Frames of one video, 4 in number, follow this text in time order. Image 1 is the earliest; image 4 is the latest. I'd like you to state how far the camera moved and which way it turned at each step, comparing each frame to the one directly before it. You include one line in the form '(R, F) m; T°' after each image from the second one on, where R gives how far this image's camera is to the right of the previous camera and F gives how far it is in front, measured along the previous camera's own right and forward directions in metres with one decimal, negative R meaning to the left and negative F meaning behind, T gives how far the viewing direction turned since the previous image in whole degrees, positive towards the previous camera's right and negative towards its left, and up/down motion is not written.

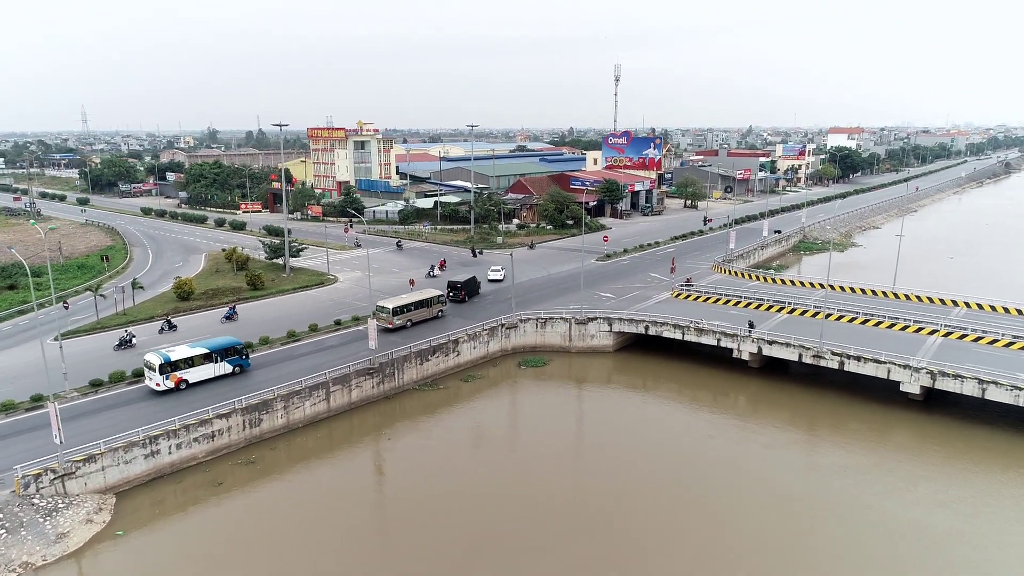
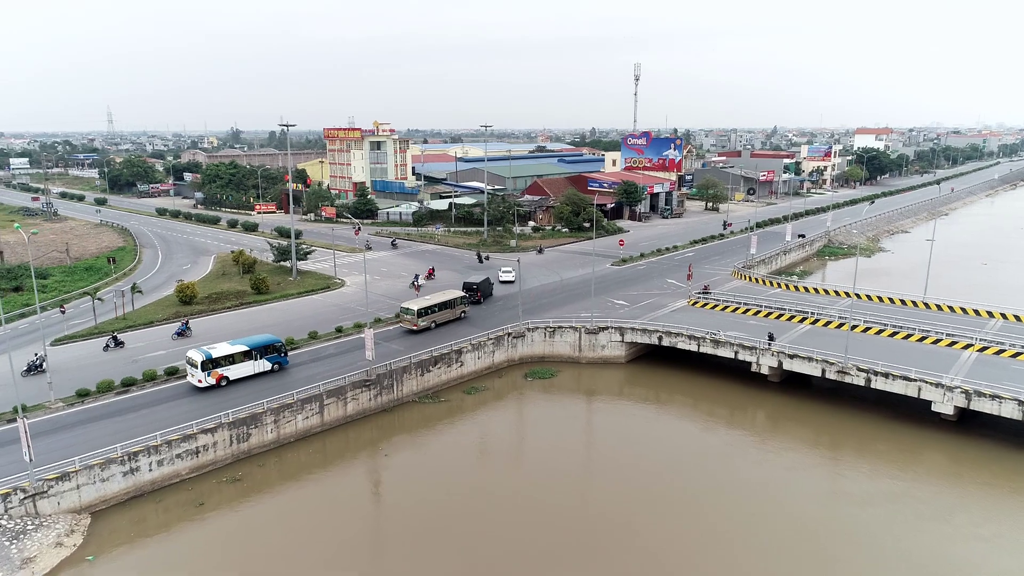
(+0.5, +1.3) m; -2°
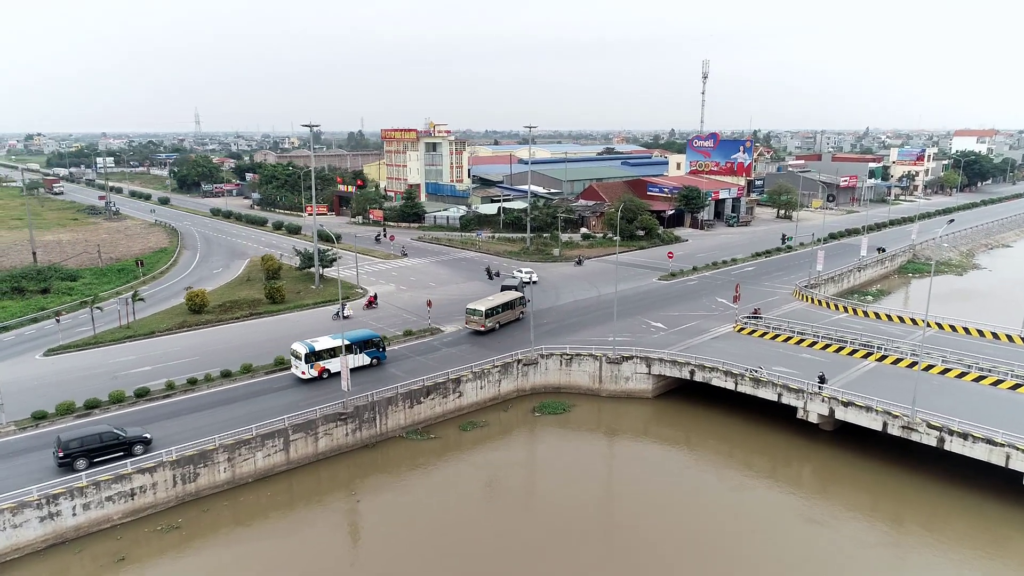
(+2.3, +3.3) m; -6°
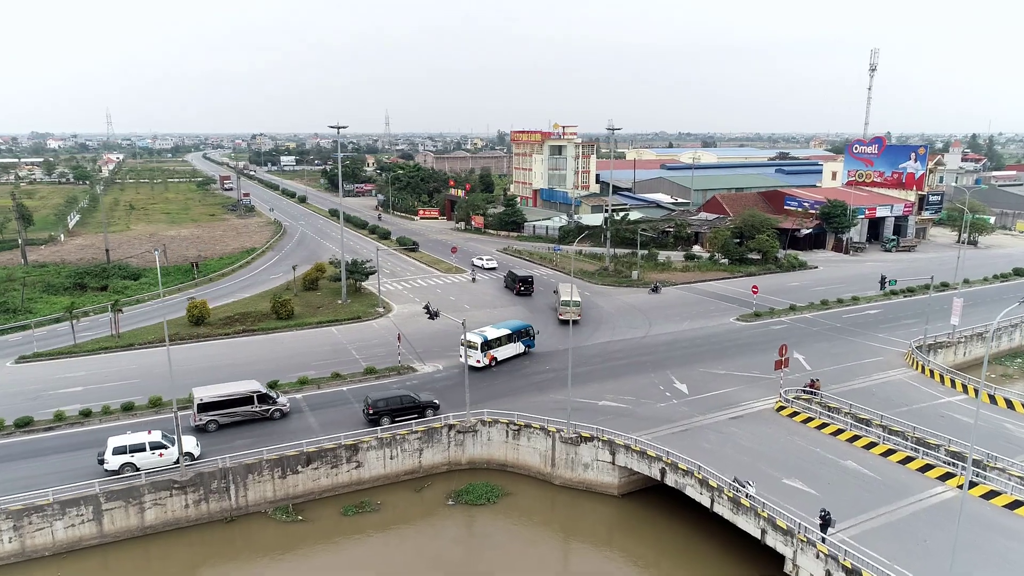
(+7.8, +6.2) m; -15°
